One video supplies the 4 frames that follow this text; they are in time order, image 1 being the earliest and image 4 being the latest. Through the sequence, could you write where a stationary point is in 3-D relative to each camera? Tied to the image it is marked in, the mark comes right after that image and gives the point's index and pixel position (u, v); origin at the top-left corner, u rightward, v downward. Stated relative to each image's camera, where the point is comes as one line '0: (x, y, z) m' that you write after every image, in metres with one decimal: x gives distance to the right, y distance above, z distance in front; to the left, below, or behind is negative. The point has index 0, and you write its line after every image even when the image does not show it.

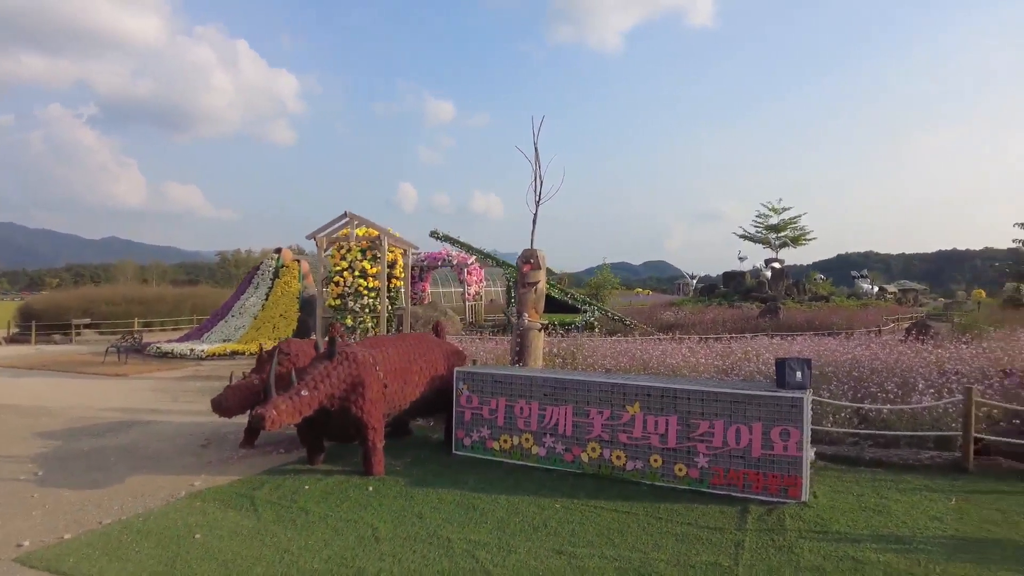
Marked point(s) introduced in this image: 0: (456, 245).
0: (-1.4, +1.1, +16.8) m
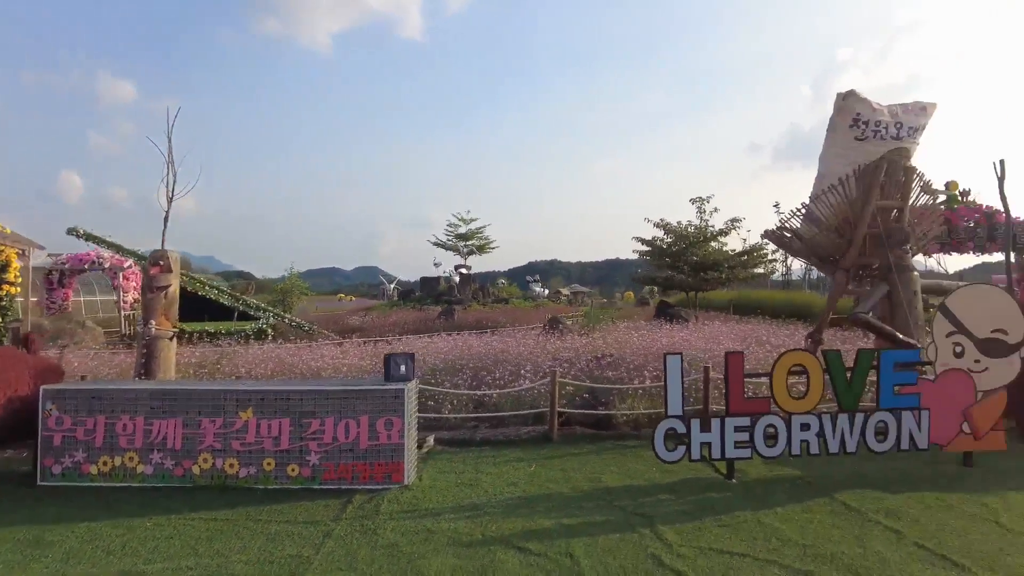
0: (-8.9, +0.9, +14.8) m
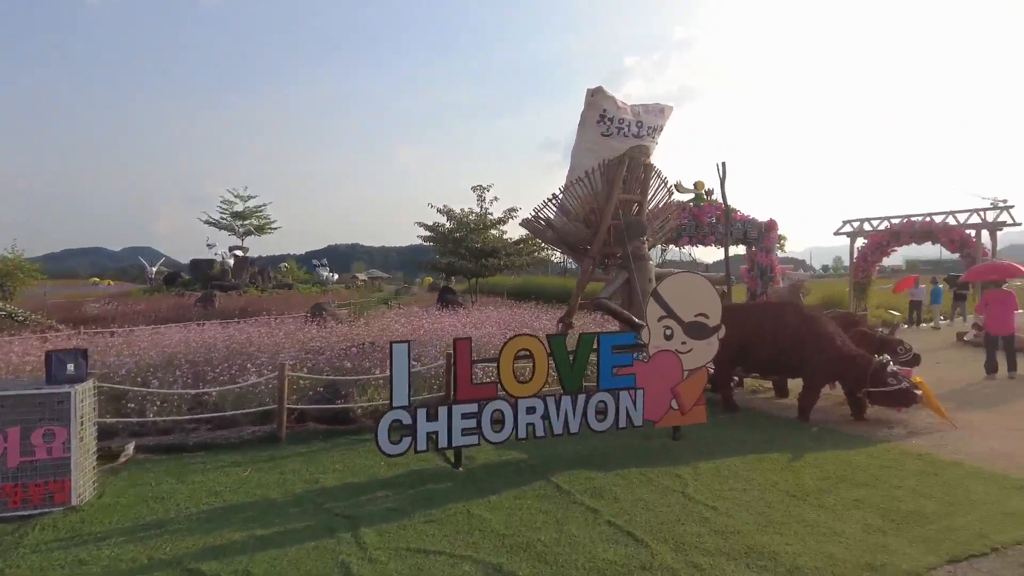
0: (-13.3, +1.3, +11.2) m
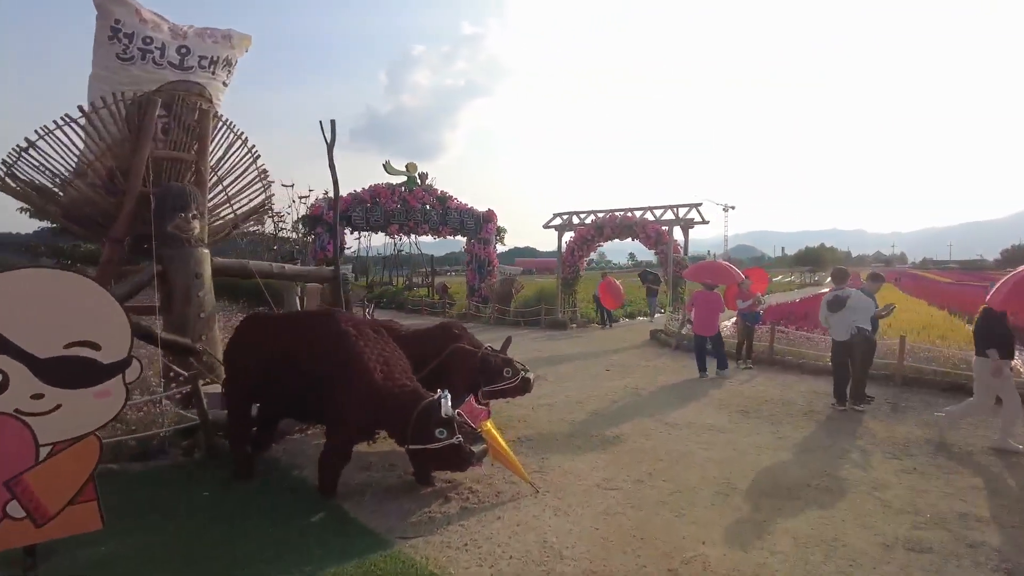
0: (-18.0, +1.4, +3.6) m
